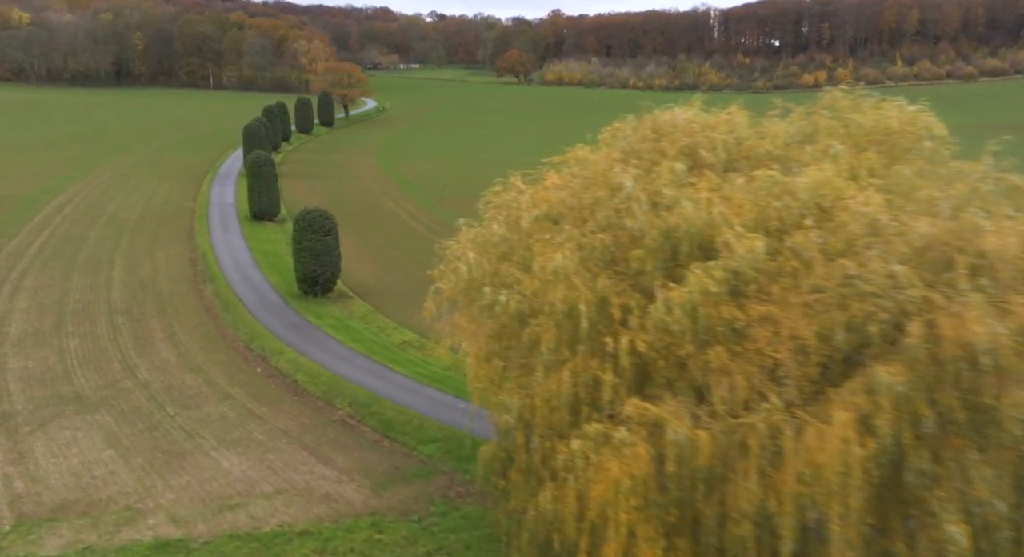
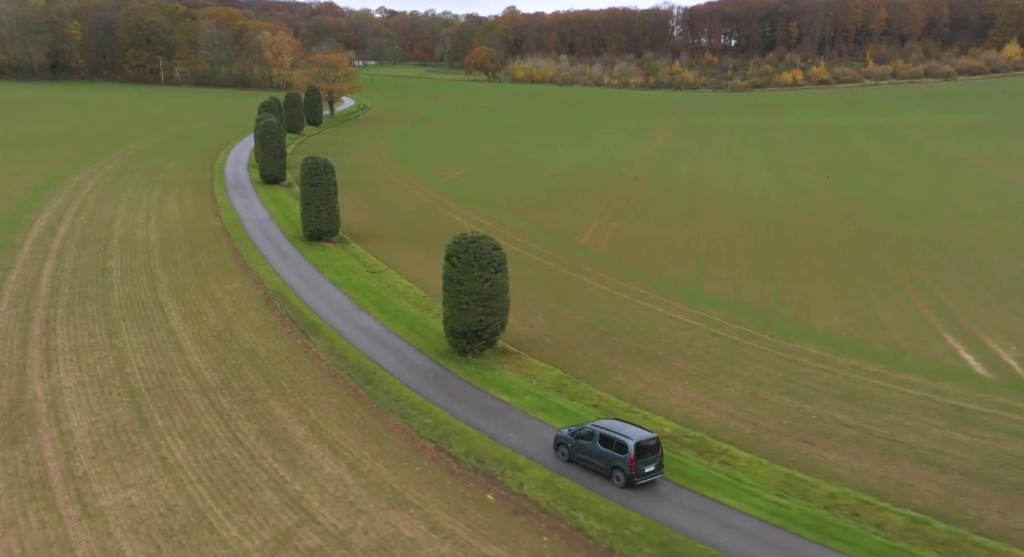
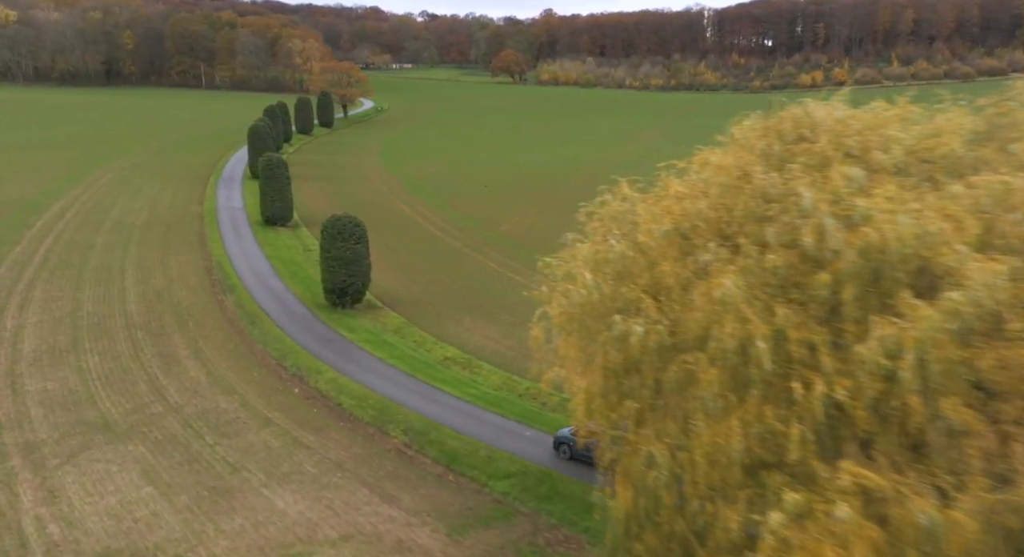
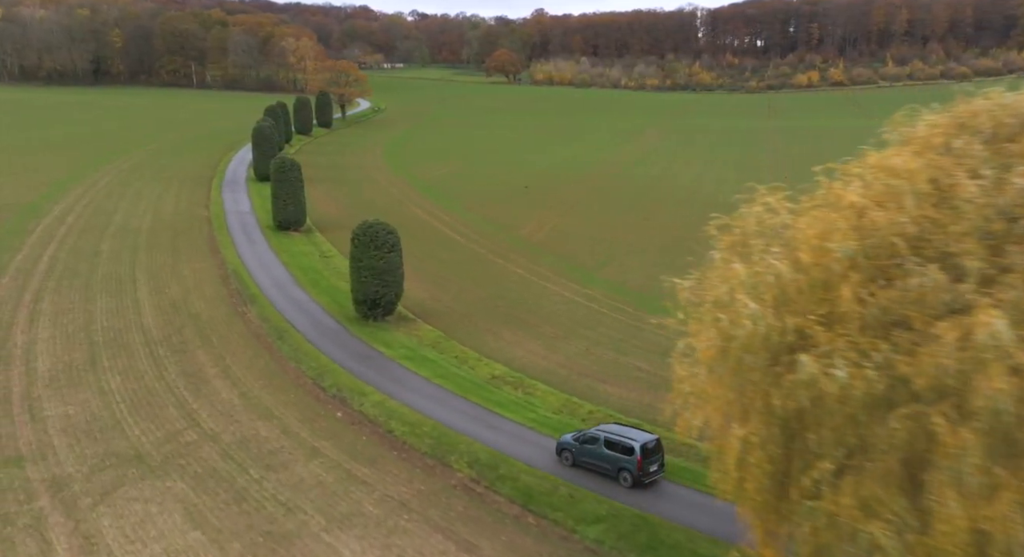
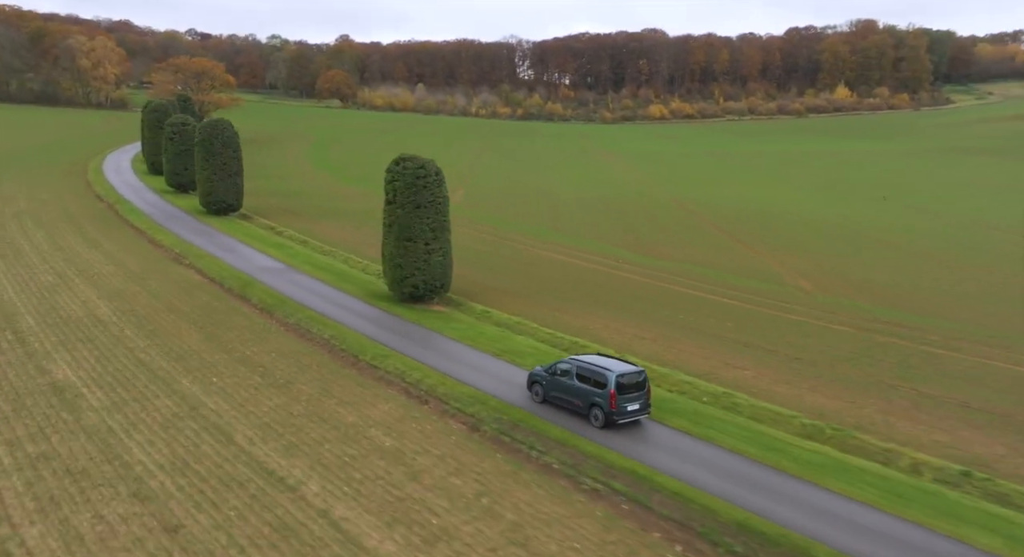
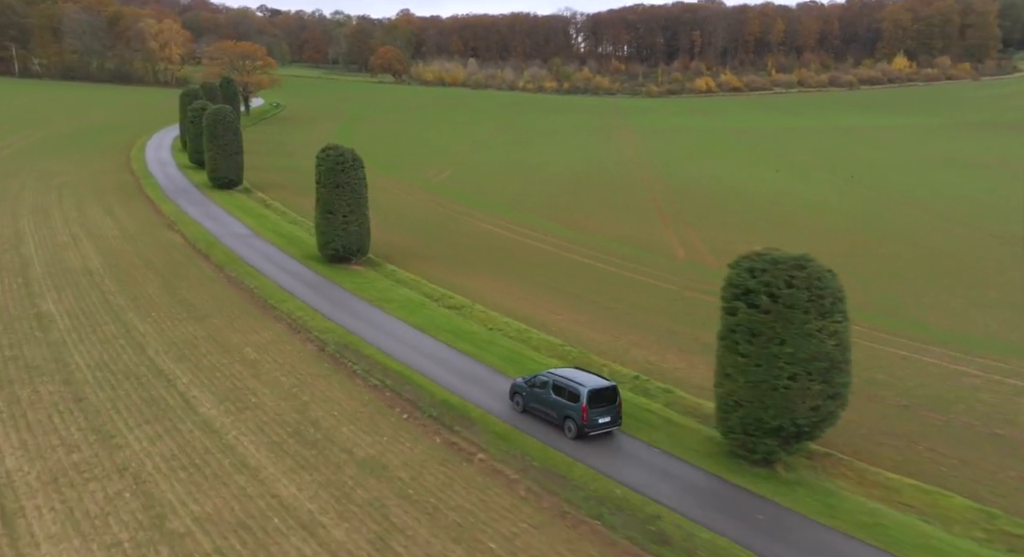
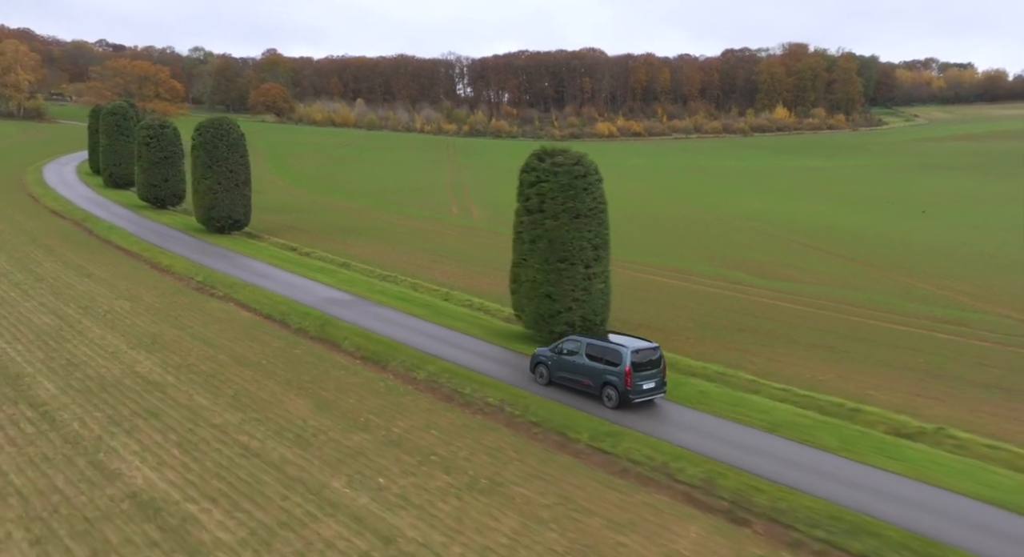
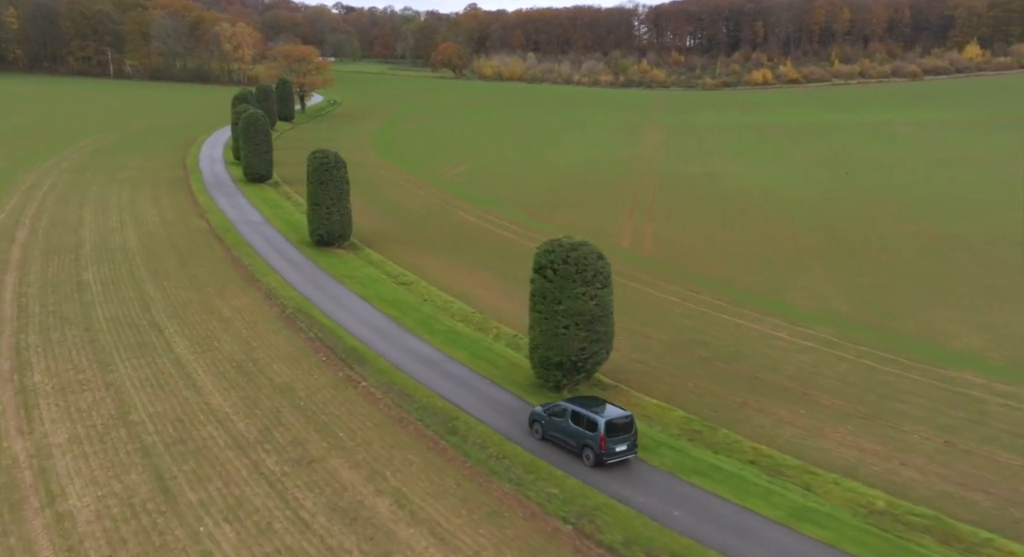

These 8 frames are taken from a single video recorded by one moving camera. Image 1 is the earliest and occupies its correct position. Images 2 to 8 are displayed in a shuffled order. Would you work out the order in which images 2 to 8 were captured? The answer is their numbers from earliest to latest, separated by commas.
3, 4, 2, 8, 6, 5, 7
